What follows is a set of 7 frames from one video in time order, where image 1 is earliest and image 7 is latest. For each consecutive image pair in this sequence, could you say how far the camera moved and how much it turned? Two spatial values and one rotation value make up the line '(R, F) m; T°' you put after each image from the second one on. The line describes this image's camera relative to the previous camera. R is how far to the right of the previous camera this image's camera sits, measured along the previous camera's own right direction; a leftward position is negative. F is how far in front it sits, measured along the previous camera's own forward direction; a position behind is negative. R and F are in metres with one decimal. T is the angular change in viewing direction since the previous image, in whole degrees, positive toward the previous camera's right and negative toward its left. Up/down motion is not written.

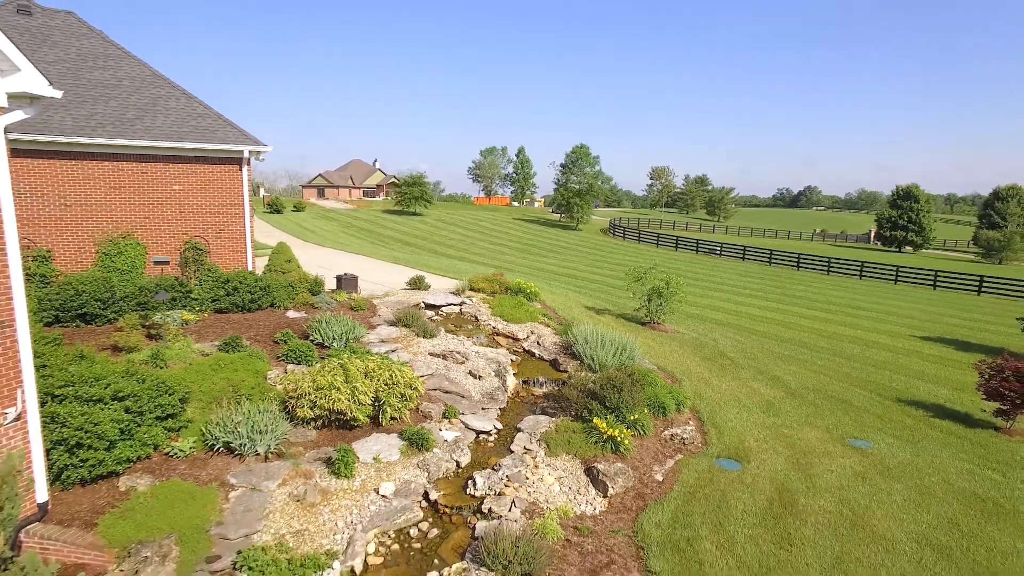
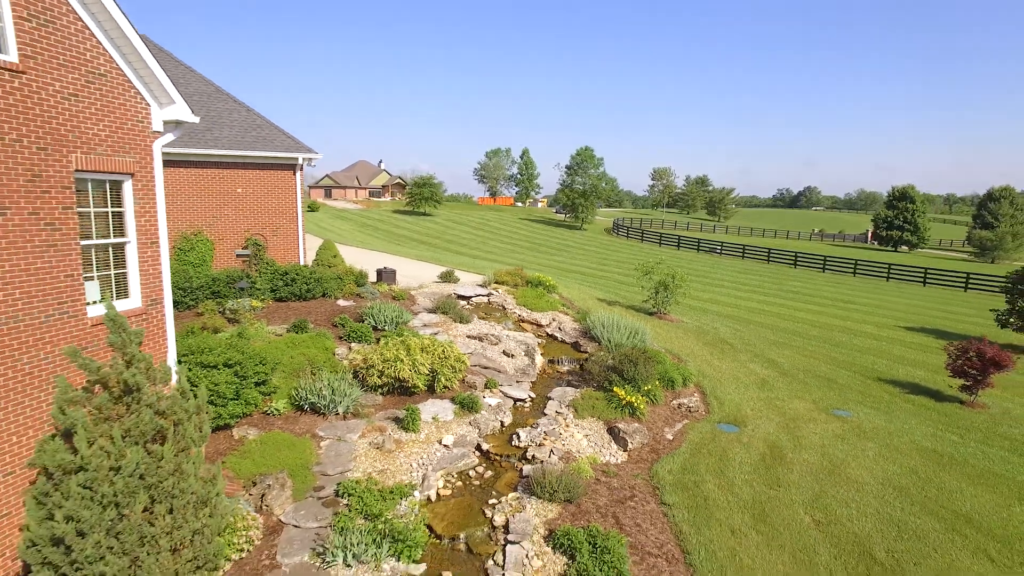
(-1.3, -1.7) m; 0°
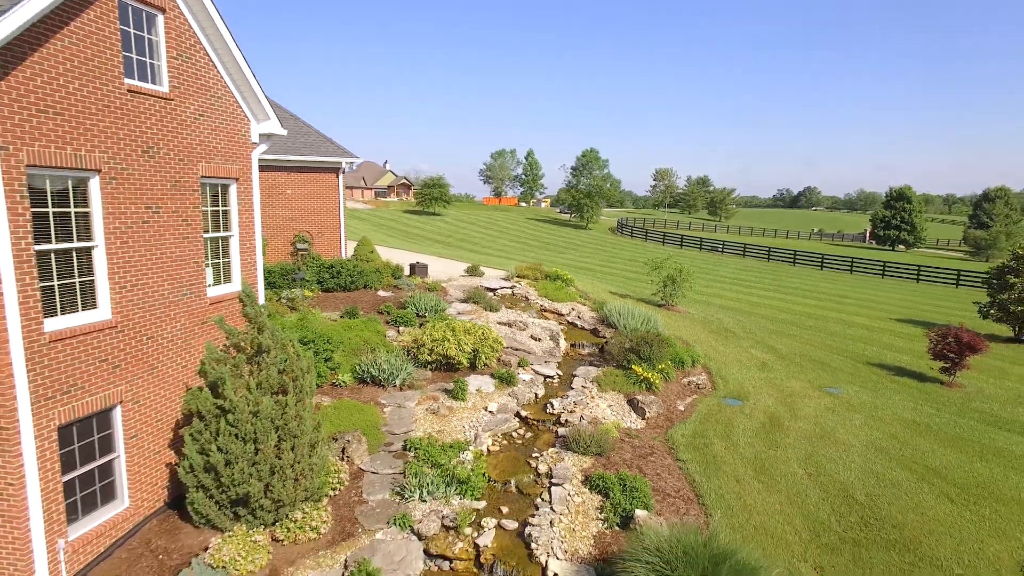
(-1.4, -1.5) m; 0°
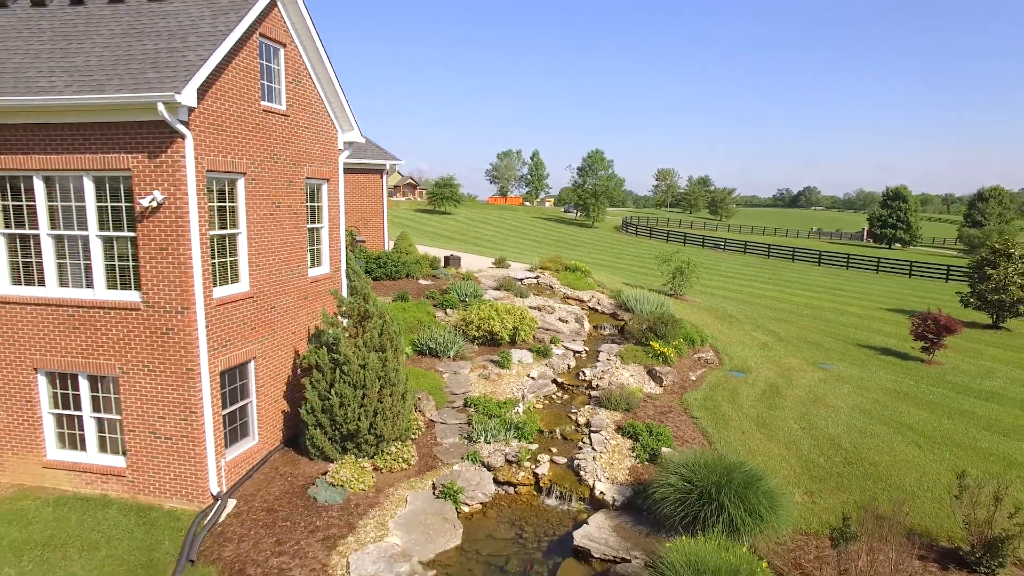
(-1.7, -1.9) m; 0°
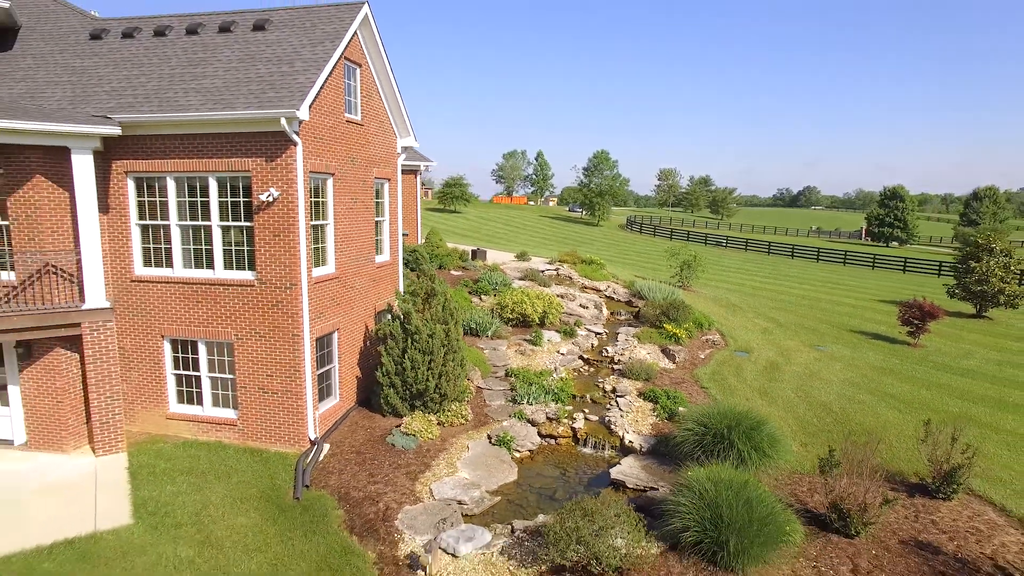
(-1.6, -1.8) m; 0°
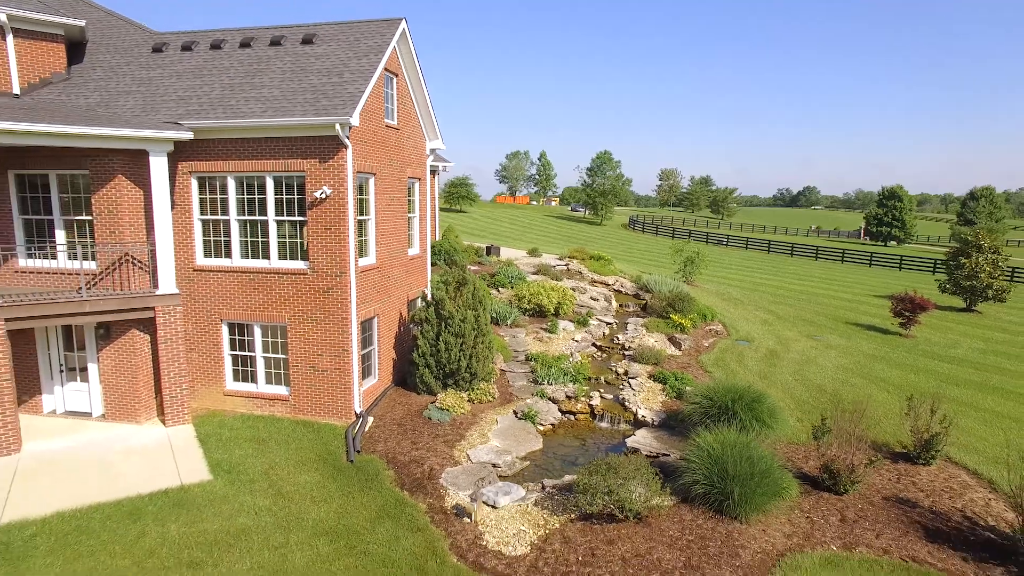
(-1.0, -1.1) m; 0°
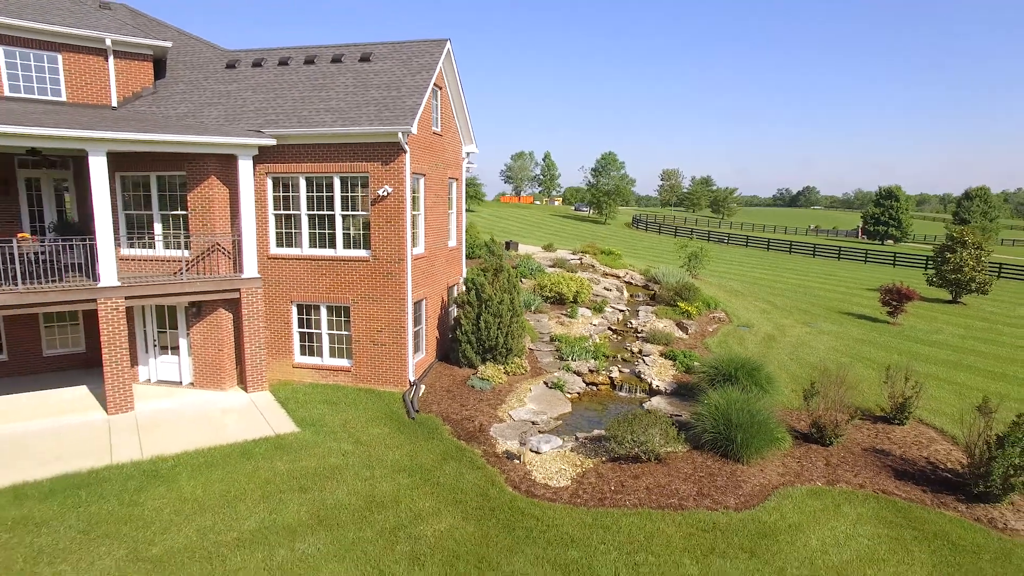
(-1.5, -1.8) m; 0°
